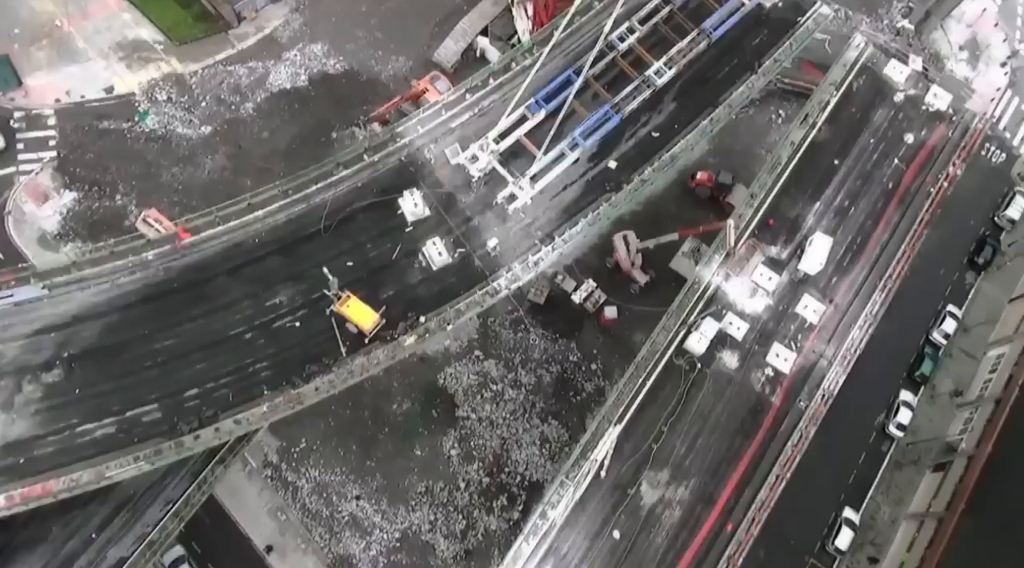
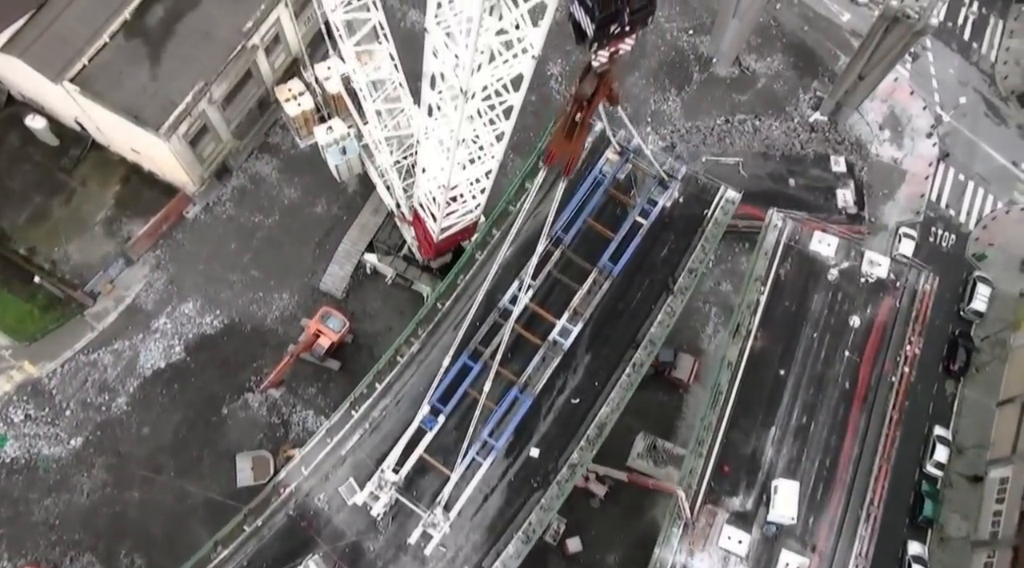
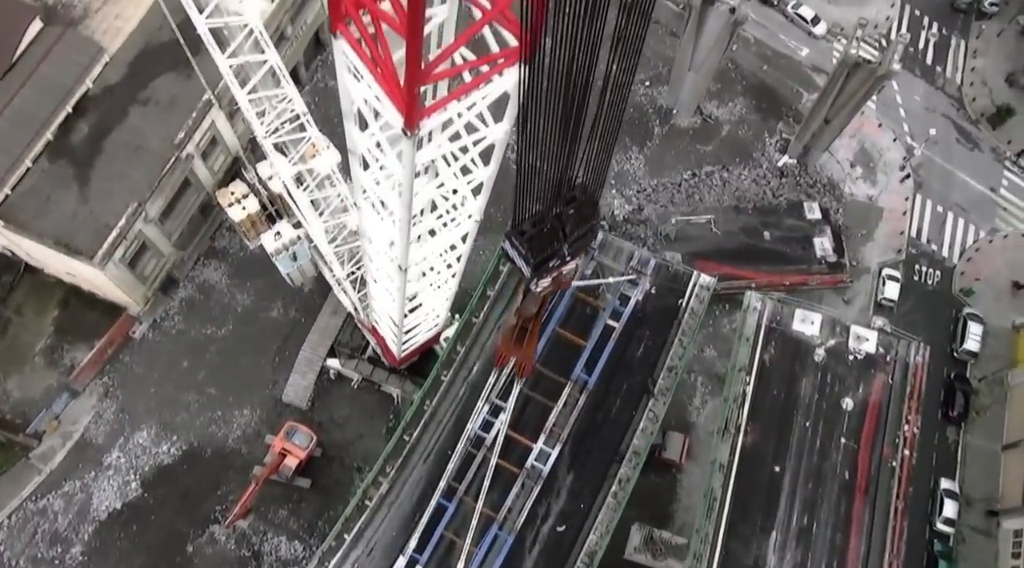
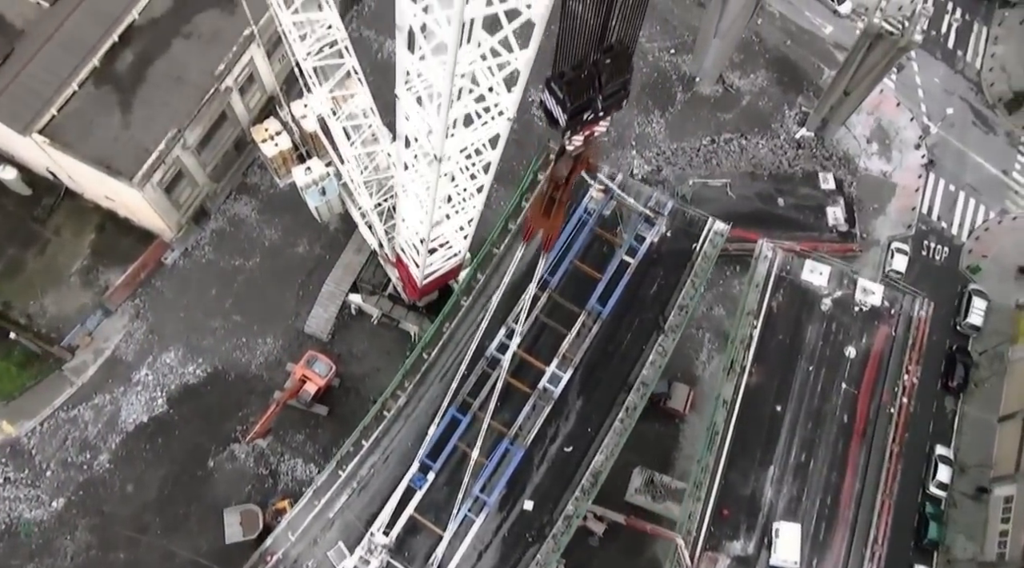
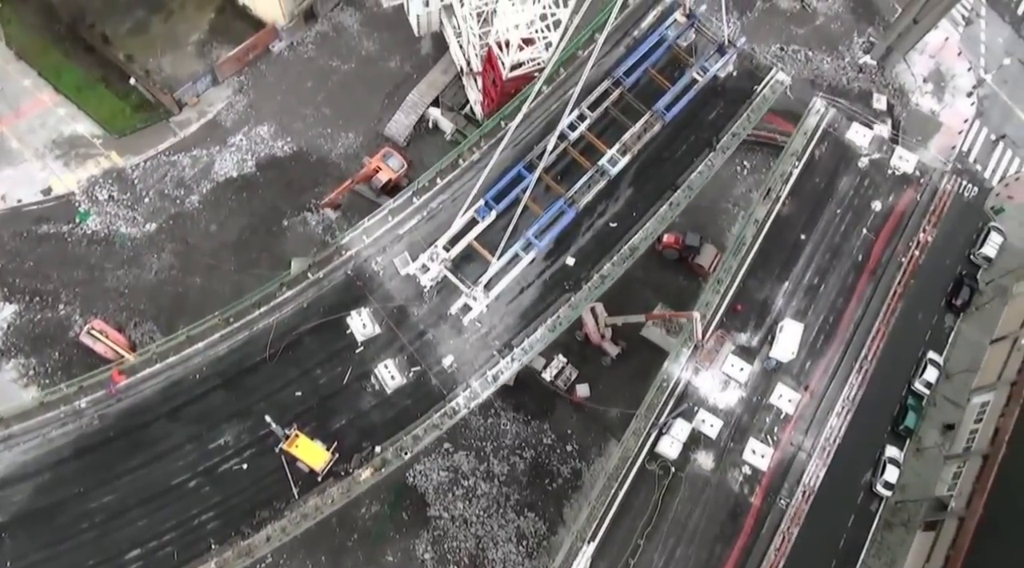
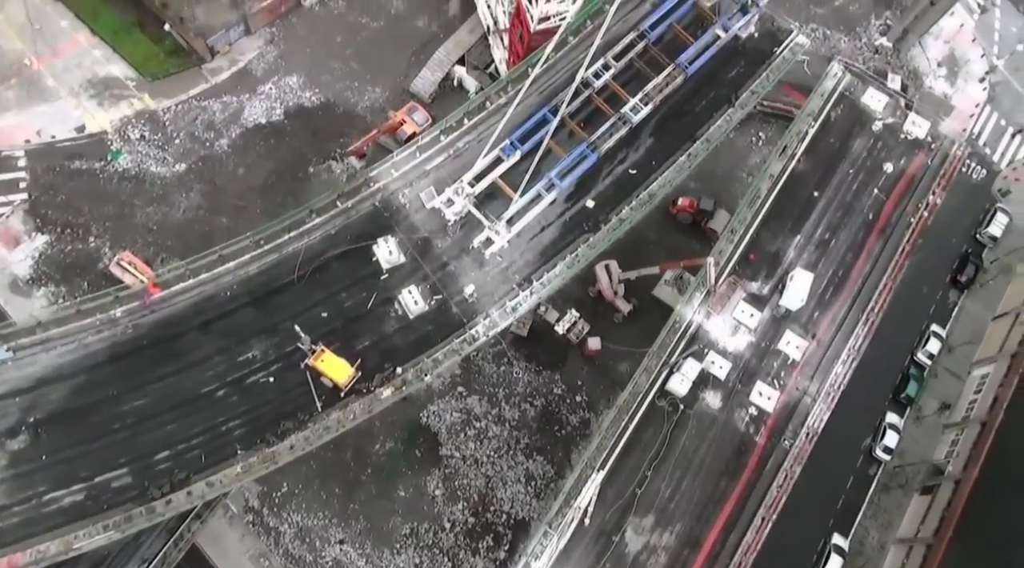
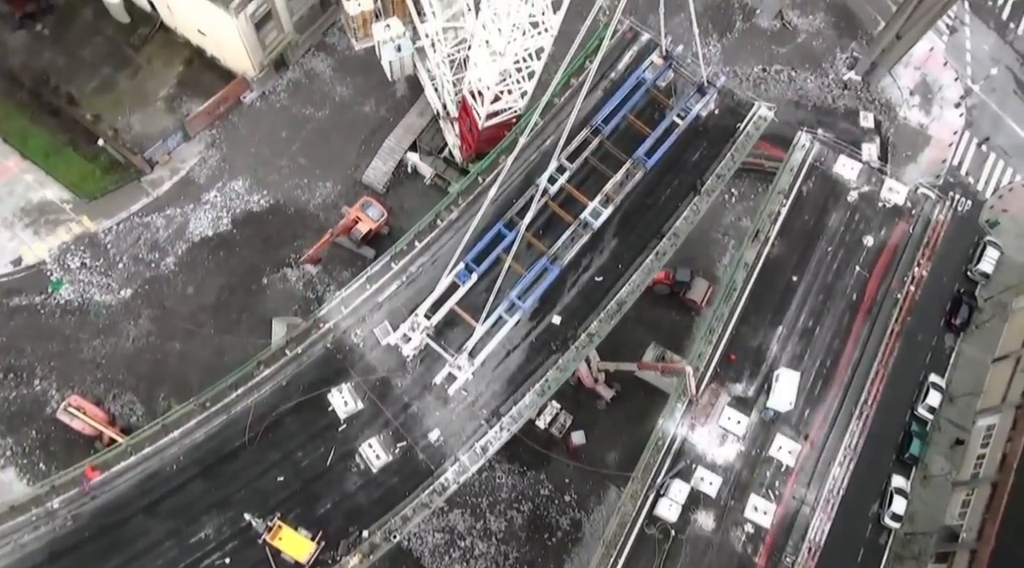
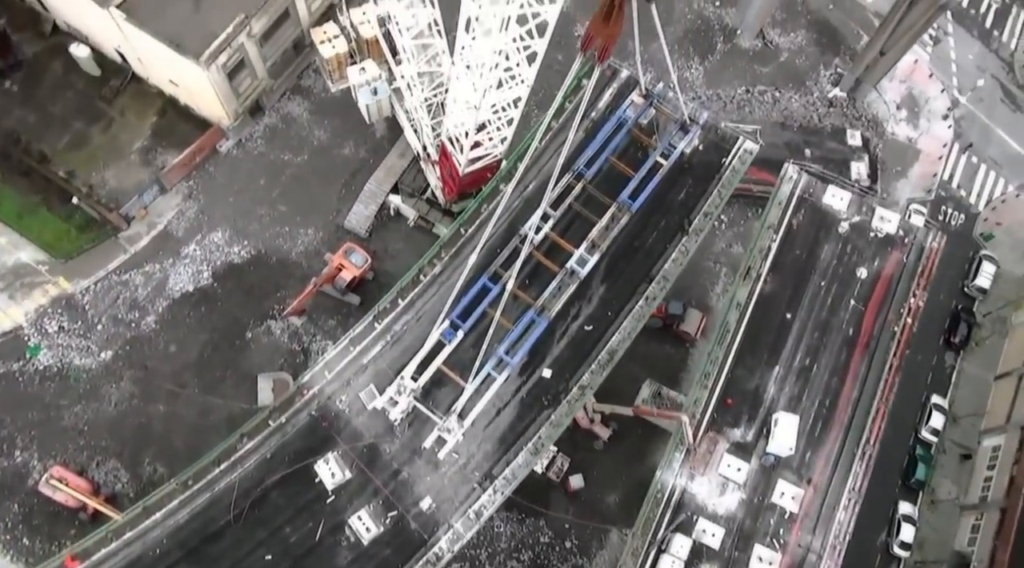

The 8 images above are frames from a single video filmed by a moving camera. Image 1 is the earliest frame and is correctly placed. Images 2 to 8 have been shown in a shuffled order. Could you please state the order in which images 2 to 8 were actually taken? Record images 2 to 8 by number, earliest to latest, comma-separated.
6, 5, 7, 8, 2, 4, 3
